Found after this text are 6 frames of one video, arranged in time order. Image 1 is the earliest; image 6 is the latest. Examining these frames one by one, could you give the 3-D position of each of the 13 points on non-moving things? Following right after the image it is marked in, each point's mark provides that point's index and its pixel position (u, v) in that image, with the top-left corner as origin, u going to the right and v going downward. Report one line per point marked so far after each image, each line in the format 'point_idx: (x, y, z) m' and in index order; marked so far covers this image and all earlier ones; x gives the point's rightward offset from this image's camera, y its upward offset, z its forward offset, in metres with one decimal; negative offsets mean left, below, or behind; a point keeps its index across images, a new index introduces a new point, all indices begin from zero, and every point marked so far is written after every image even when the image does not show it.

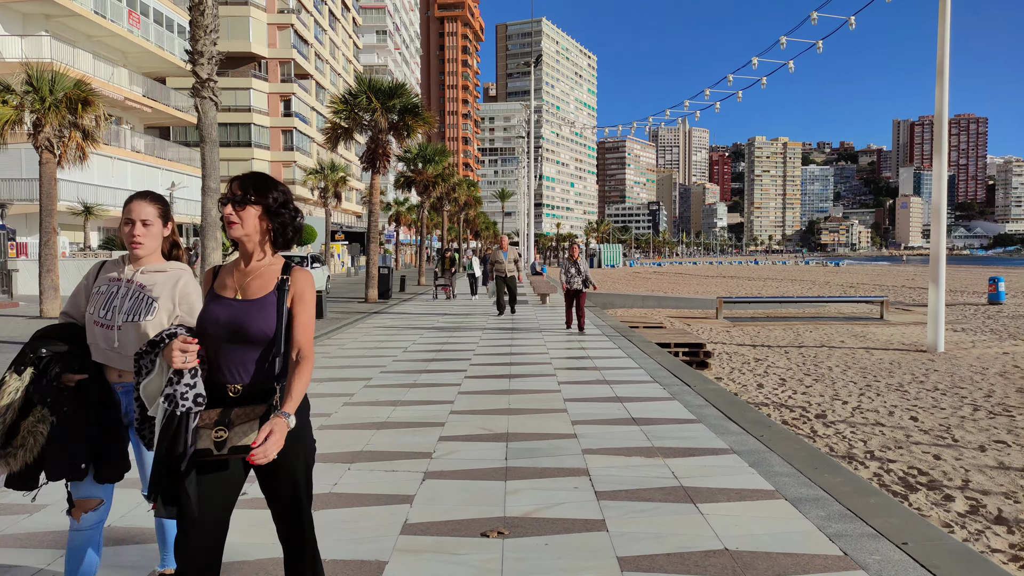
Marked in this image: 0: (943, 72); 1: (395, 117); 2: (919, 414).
0: (+7.9, +4.0, +13.7) m
1: (-3.0, +4.4, +19.0) m
2: (+4.5, -1.4, +8.3) m
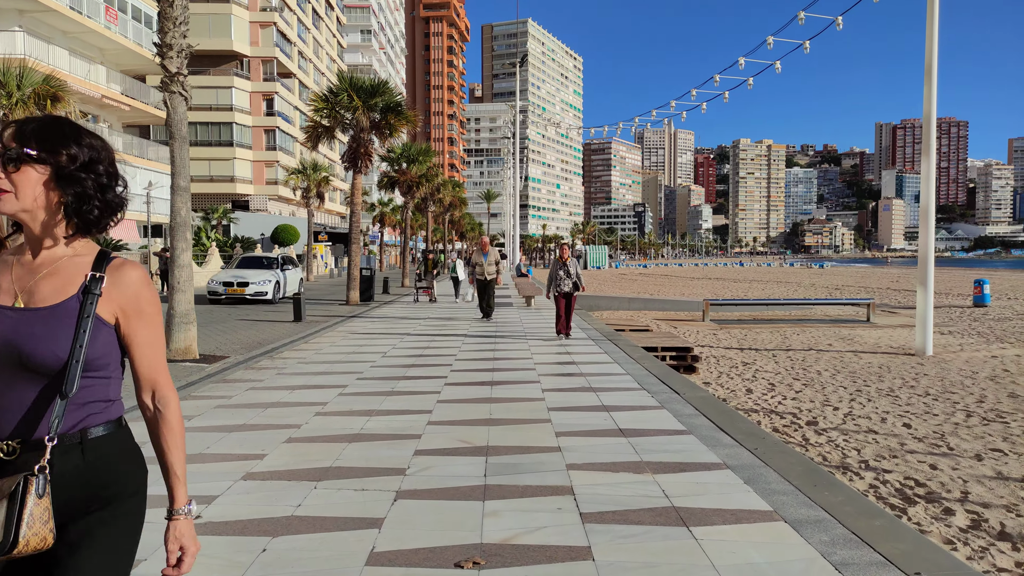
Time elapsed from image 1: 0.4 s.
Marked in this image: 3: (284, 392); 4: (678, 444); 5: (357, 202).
0: (+7.6, +3.9, +13.6) m
1: (-3.4, +4.3, +18.6) m
2: (+4.4, -1.4, +8.1) m
3: (-2.1, -1.0, +6.8) m
4: (+1.1, -1.0, +4.8) m
5: (-4.0, +2.2, +19.1) m
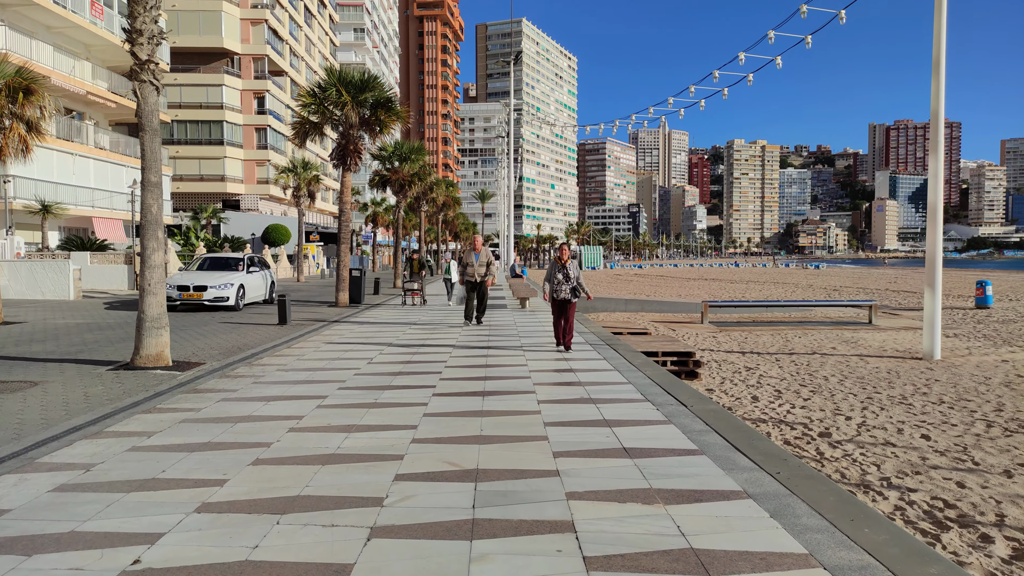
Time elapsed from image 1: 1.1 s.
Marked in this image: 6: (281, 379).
0: (+7.5, +3.9, +13.1) m
1: (-3.5, +4.3, +18.1) m
2: (+4.3, -1.5, +7.6) m
3: (-2.1, -1.0, +6.3) m
4: (+1.0, -1.0, +4.3) m
5: (-4.1, +2.2, +18.6) m
6: (-2.3, -0.9, +7.5) m
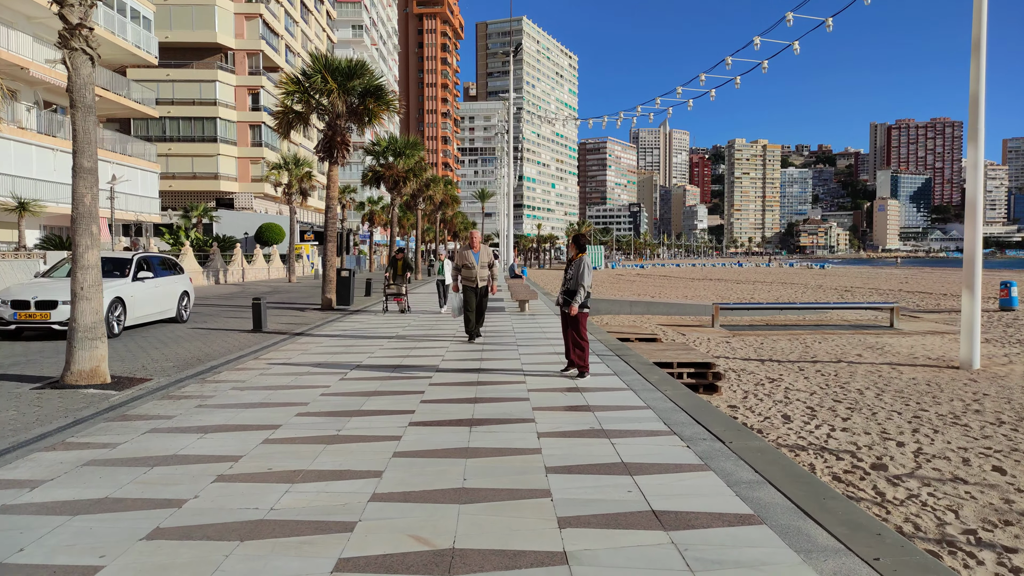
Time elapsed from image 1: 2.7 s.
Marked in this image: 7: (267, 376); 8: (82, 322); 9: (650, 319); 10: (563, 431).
0: (+7.5, +3.9, +11.9) m
1: (-3.6, +4.3, +16.9) m
2: (+4.2, -1.5, +6.5) m
3: (-2.2, -1.0, +5.1) m
4: (+1.0, -1.1, +3.1) m
5: (-4.2, +2.1, +17.4) m
6: (-2.4, -1.0, +6.3) m
7: (-2.5, -0.9, +7.6) m
8: (-3.9, -0.3, +6.8) m
9: (+3.7, -0.8, +19.6) m
10: (+0.3, -1.0, +5.1) m
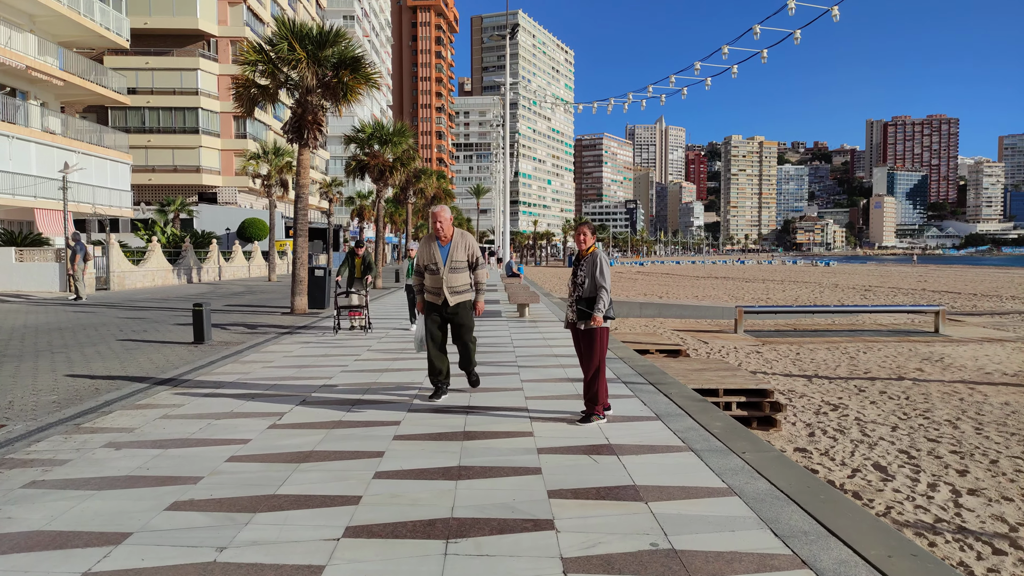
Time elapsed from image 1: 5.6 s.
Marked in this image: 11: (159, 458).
0: (+7.5, +3.8, +9.8) m
1: (-3.6, +4.2, +14.7) m
2: (+4.3, -1.6, +4.3) m
3: (-2.2, -1.1, +3.0) m
4: (+1.0, -1.1, +0.9) m
5: (-4.2, +2.1, +15.2) m
6: (-2.4, -1.0, +4.2) m
7: (-2.5, -1.0, +5.4) m
8: (-3.9, -0.4, +4.7) m
9: (+3.6, -0.8, +17.5) m
10: (+0.3, -1.1, +3.0) m
11: (-2.1, -1.0, +4.5) m
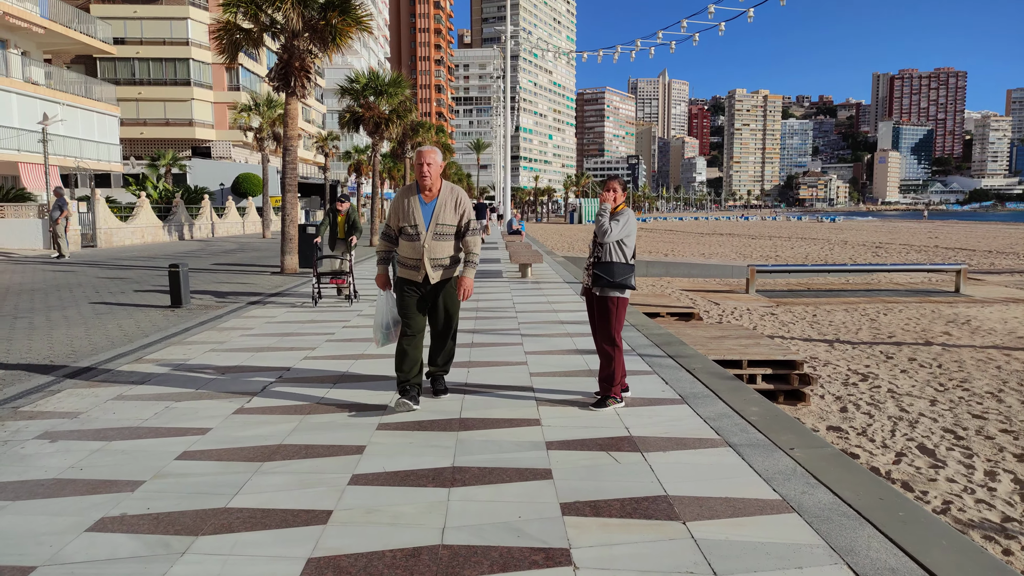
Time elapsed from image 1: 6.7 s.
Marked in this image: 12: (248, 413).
0: (+7.5, +4.3, +8.8) m
1: (-3.6, +5.0, +13.7) m
2: (+4.3, -1.4, +3.7) m
3: (-2.1, -1.0, +2.3) m
4: (+1.0, -1.2, +0.3) m
5: (-4.2, +2.9, +14.3) m
6: (-2.3, -0.9, +3.5) m
7: (-2.5, -0.7, +4.7) m
8: (-3.9, -0.2, +3.9) m
9: (+3.6, +0.1, +16.8) m
10: (+0.4, -1.0, +2.3) m
11: (-2.1, -0.8, +3.9) m
12: (-1.6, -0.7, +4.5) m
